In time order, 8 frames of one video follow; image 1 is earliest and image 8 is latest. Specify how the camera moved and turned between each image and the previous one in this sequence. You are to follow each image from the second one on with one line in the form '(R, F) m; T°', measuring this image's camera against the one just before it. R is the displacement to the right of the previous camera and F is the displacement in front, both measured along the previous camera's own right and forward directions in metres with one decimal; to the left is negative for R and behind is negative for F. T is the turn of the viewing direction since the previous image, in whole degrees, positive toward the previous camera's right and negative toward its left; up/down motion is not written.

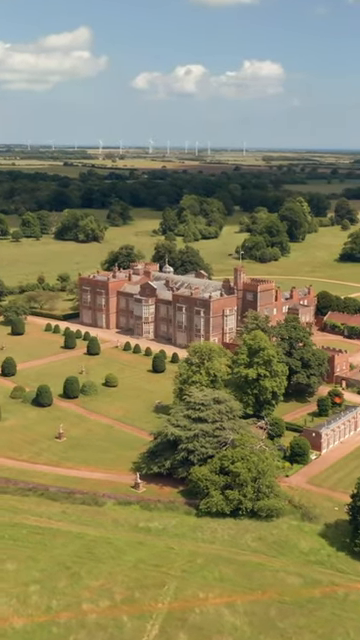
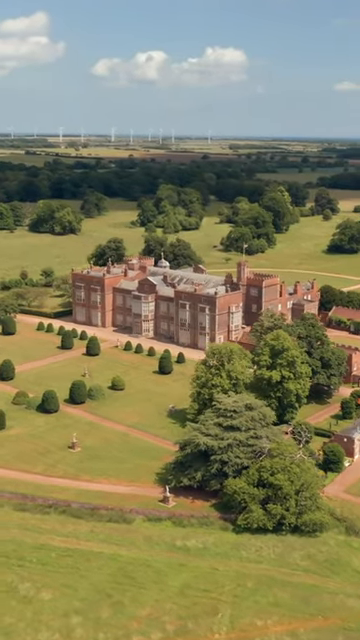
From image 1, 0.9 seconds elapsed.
(-4.7, +4.1) m; +3°
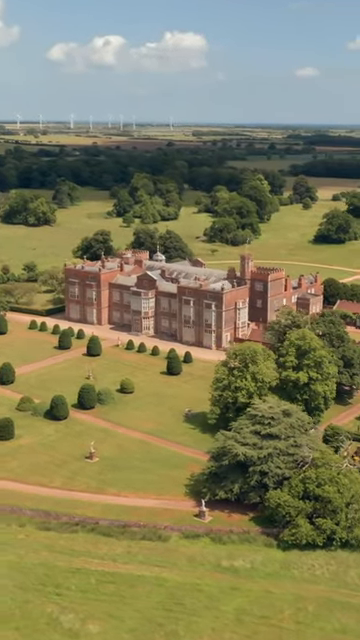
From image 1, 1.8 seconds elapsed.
(-4.7, +4.0) m; +3°
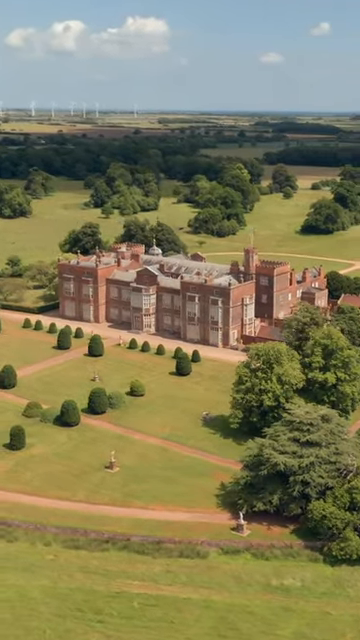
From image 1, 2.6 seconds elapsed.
(-4.2, +3.4) m; +3°
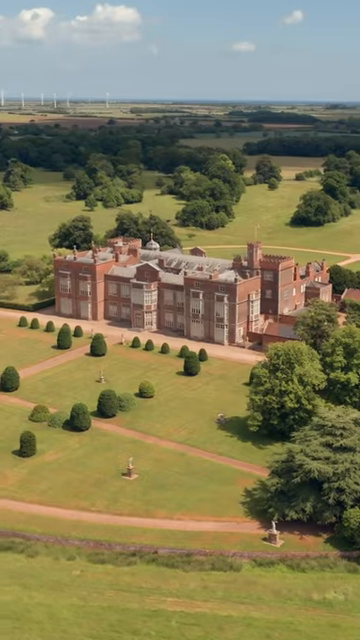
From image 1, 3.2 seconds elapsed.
(-3.1, +2.5) m; +2°
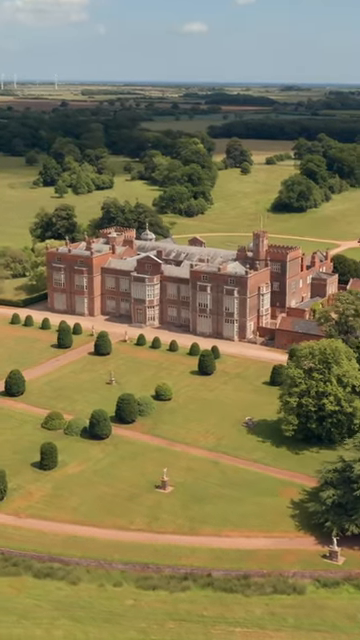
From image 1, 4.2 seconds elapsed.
(-5.1, +4.1) m; +4°
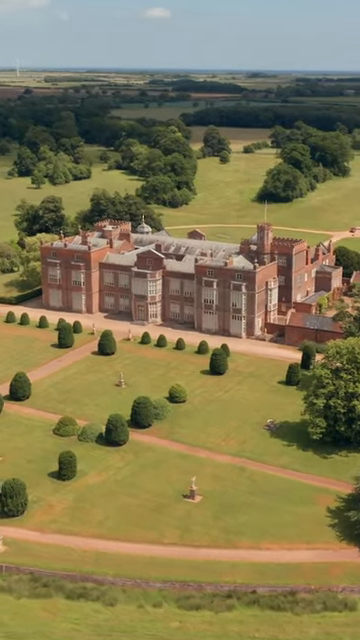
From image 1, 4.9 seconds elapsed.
(-3.6, +2.7) m; +3°
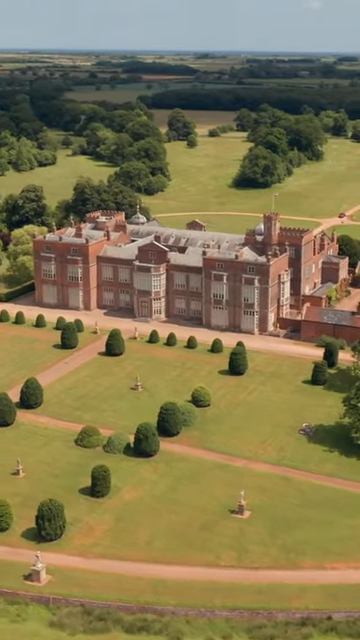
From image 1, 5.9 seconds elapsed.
(-5.0, +3.8) m; +4°
